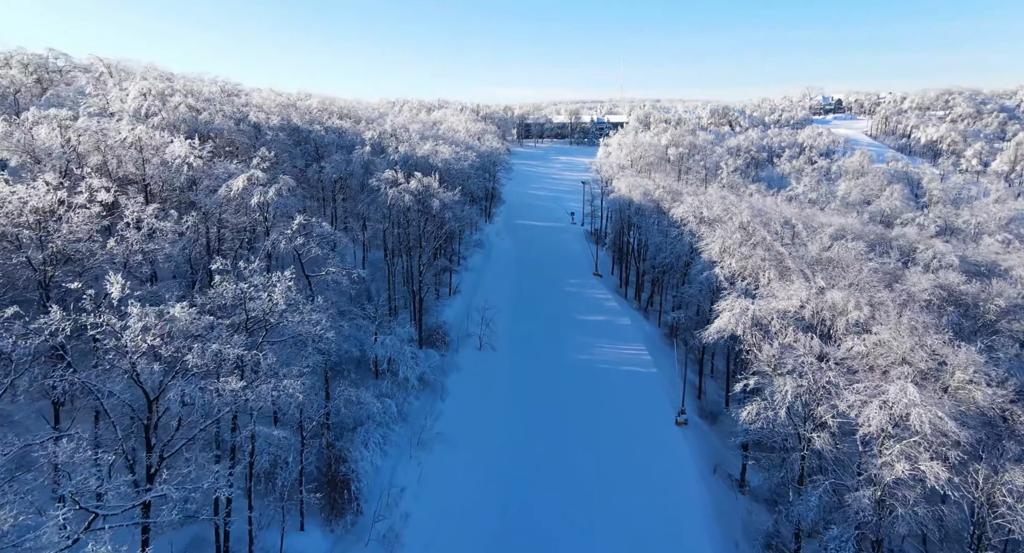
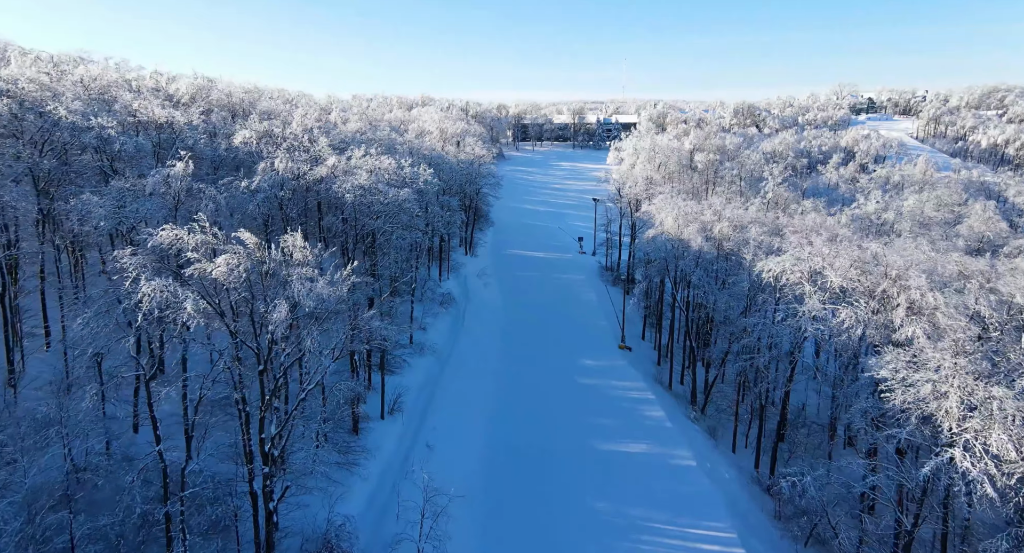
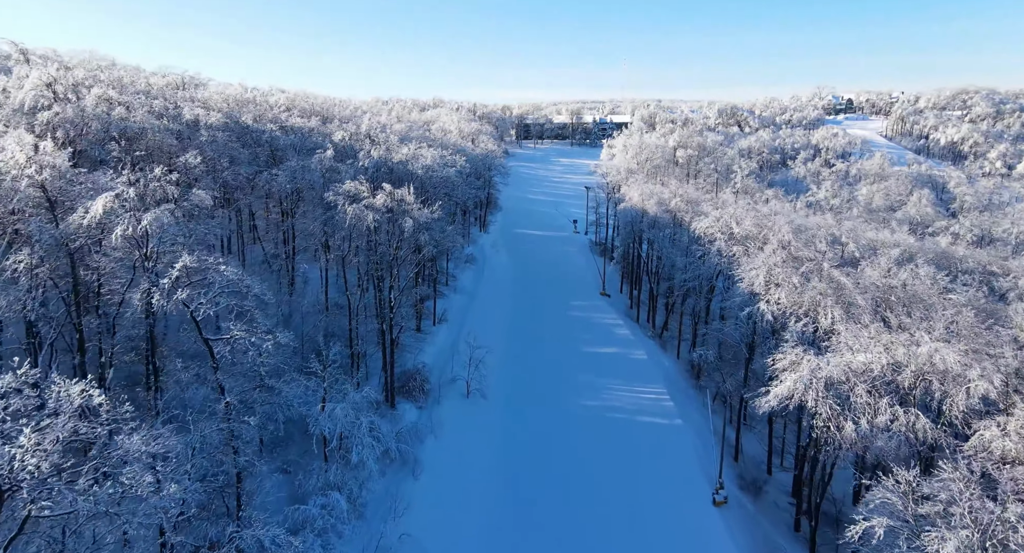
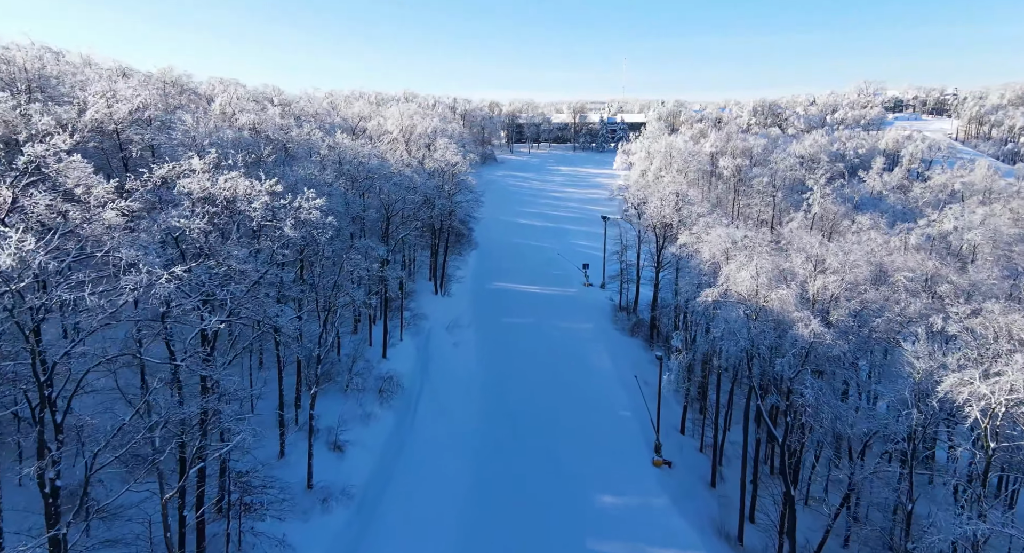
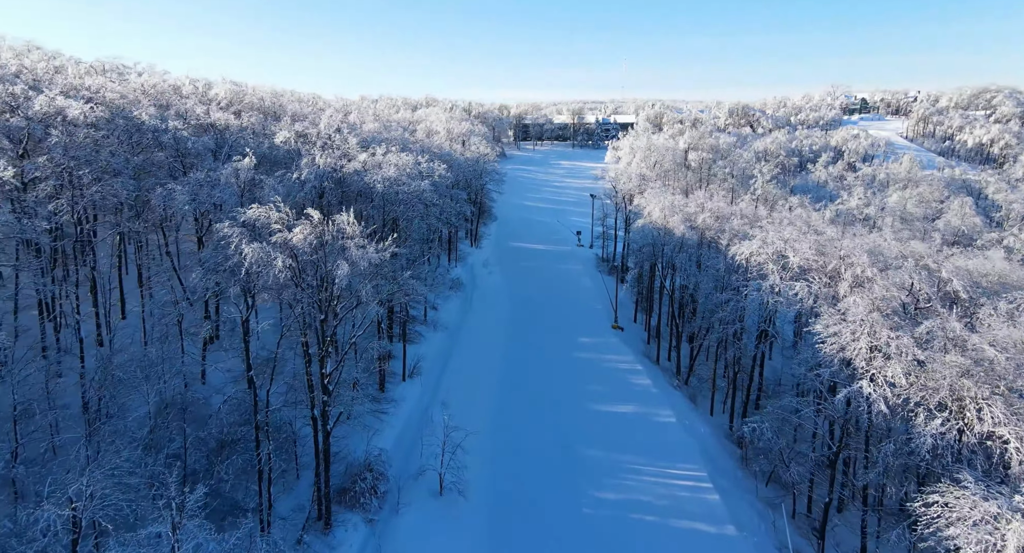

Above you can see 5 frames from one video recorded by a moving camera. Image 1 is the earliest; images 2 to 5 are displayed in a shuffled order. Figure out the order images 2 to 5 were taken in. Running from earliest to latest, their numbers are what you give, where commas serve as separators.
3, 5, 2, 4
